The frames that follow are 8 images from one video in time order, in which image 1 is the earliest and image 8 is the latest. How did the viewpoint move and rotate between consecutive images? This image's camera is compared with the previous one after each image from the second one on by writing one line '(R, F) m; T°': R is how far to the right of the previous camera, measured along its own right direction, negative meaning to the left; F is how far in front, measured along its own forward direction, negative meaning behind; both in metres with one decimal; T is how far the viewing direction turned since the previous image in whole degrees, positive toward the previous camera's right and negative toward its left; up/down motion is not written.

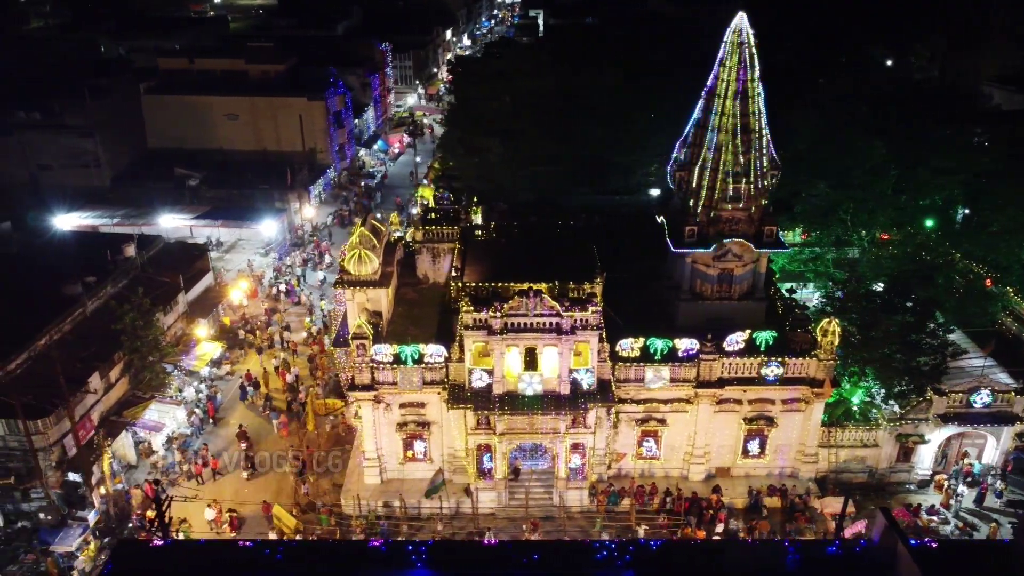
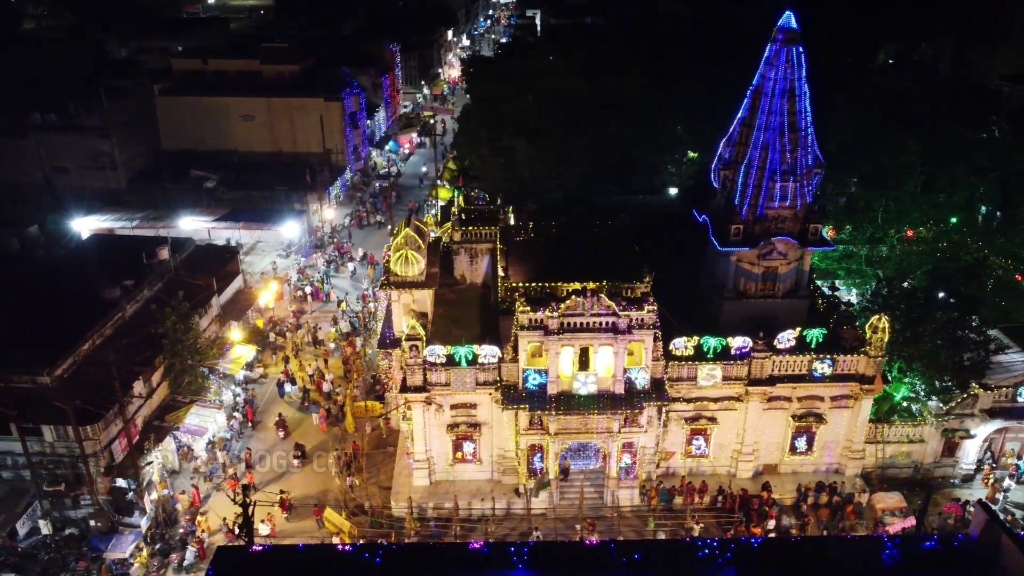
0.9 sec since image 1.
(-2.1, 0.0) m; +1°
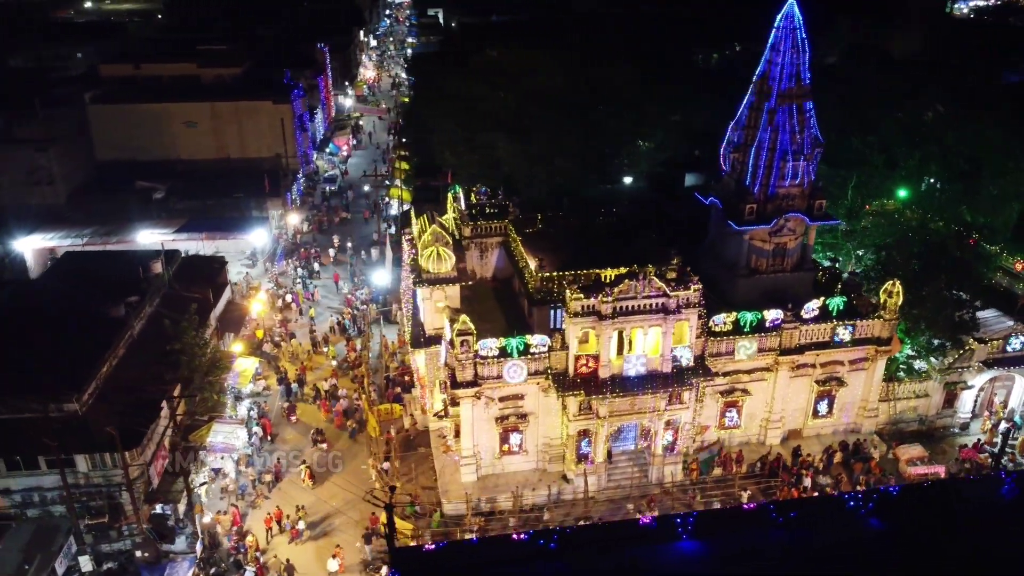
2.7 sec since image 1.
(-5.0, +0.1) m; +8°
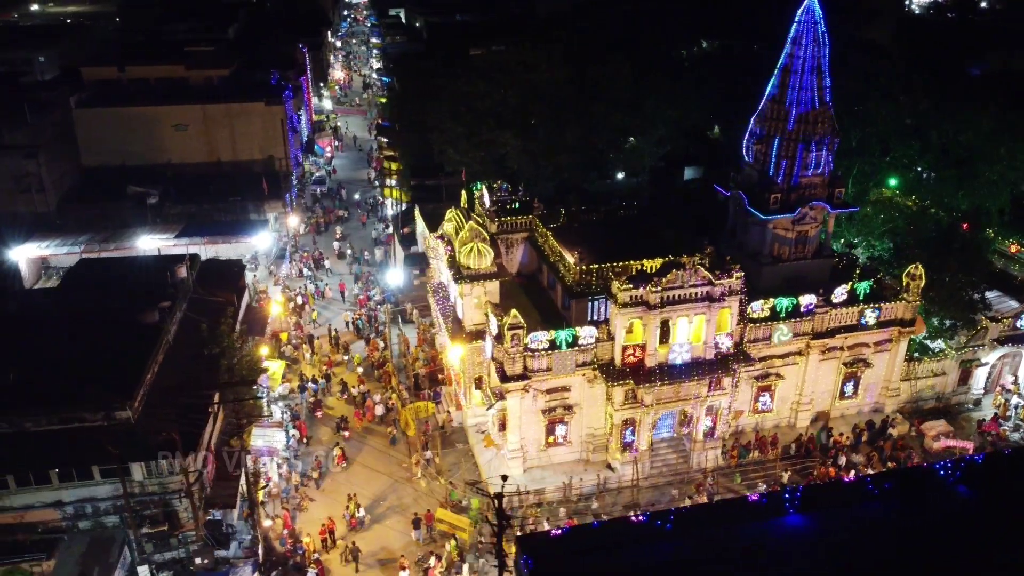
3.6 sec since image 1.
(-3.1, -0.2) m; +4°
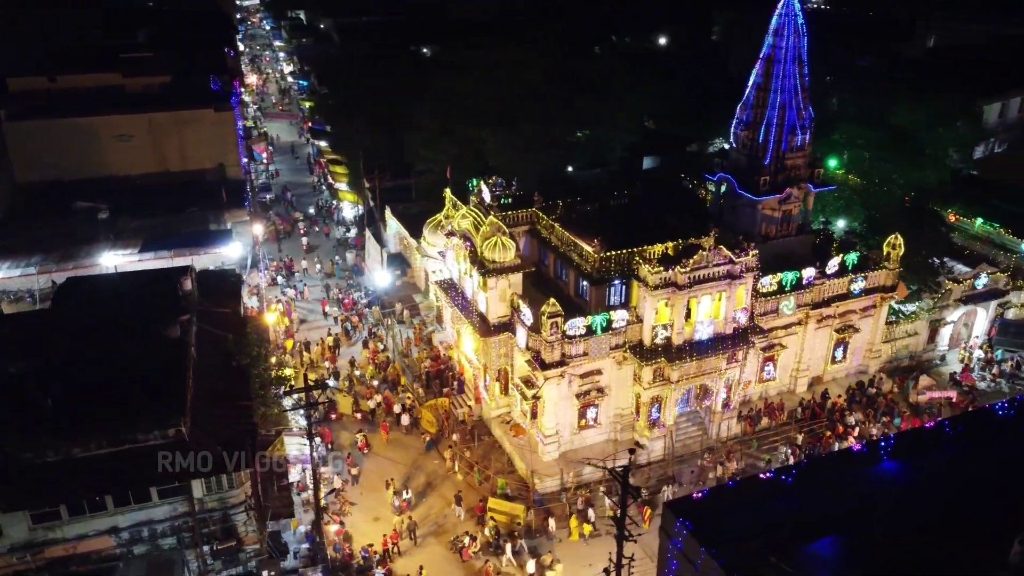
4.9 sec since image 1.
(-4.7, -0.3) m; +8°
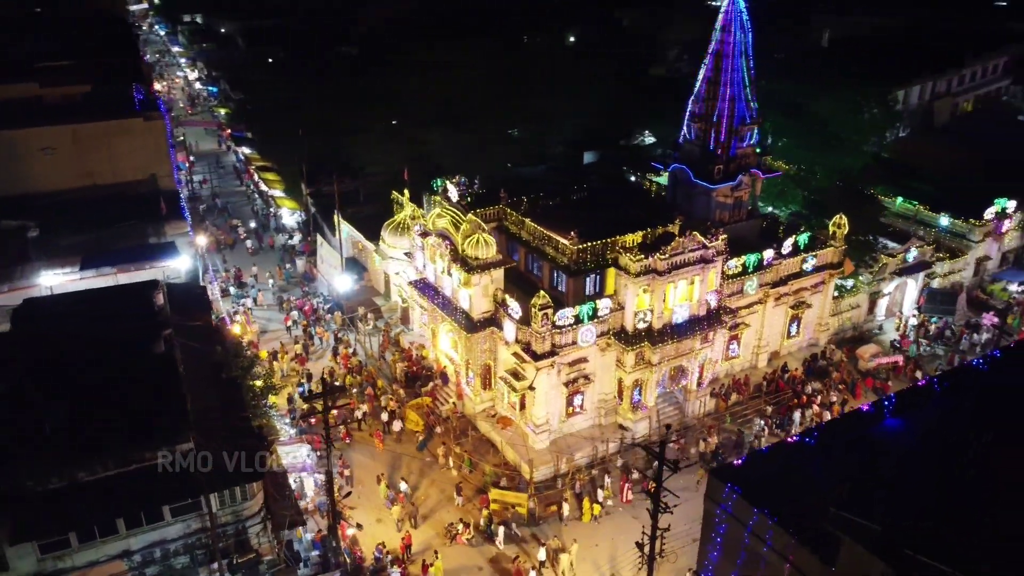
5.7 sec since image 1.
(-2.9, -0.4) m; +7°
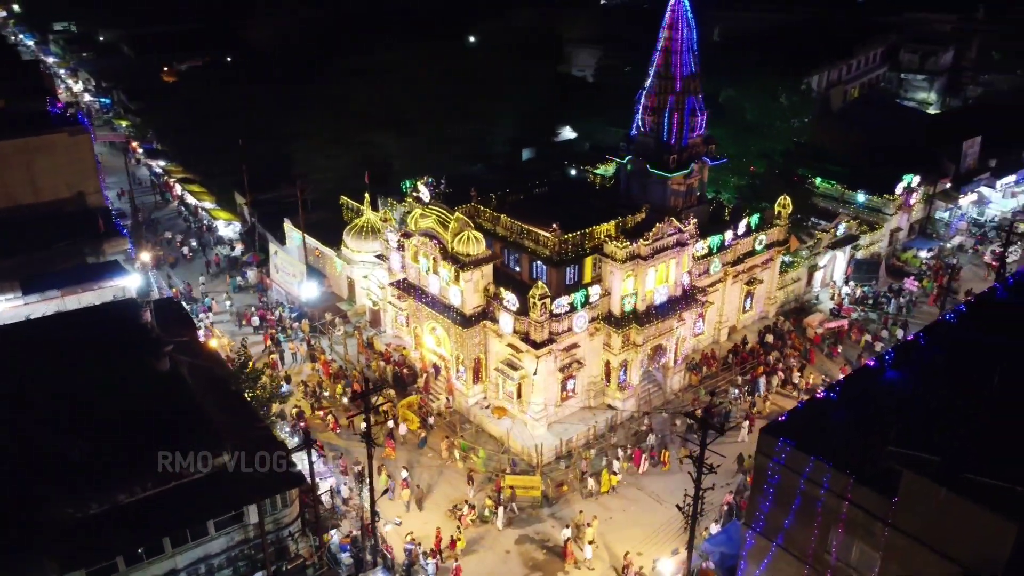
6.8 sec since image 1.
(-3.9, -0.7) m; +8°
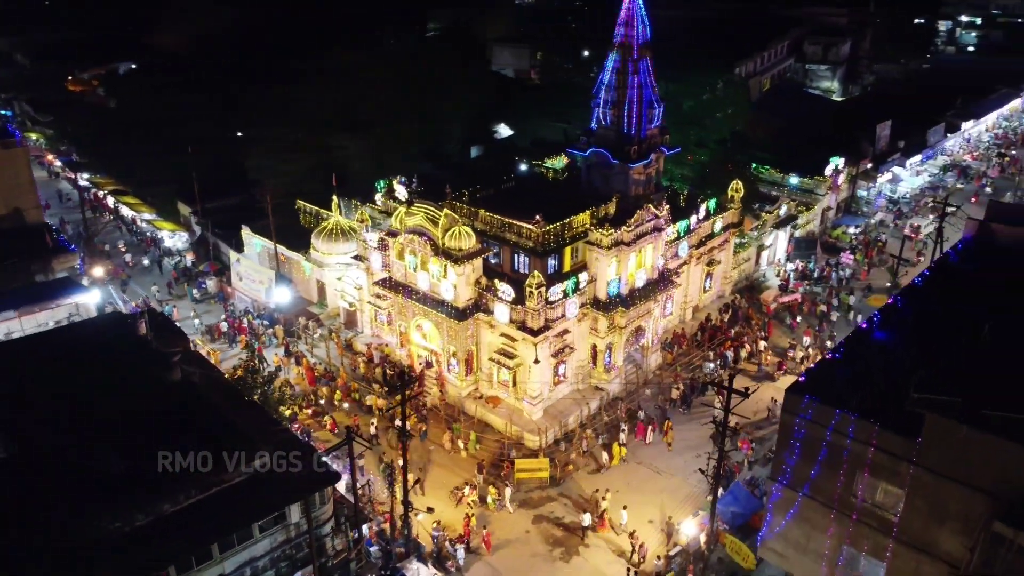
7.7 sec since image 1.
(-3.4, -0.7) m; +7°
